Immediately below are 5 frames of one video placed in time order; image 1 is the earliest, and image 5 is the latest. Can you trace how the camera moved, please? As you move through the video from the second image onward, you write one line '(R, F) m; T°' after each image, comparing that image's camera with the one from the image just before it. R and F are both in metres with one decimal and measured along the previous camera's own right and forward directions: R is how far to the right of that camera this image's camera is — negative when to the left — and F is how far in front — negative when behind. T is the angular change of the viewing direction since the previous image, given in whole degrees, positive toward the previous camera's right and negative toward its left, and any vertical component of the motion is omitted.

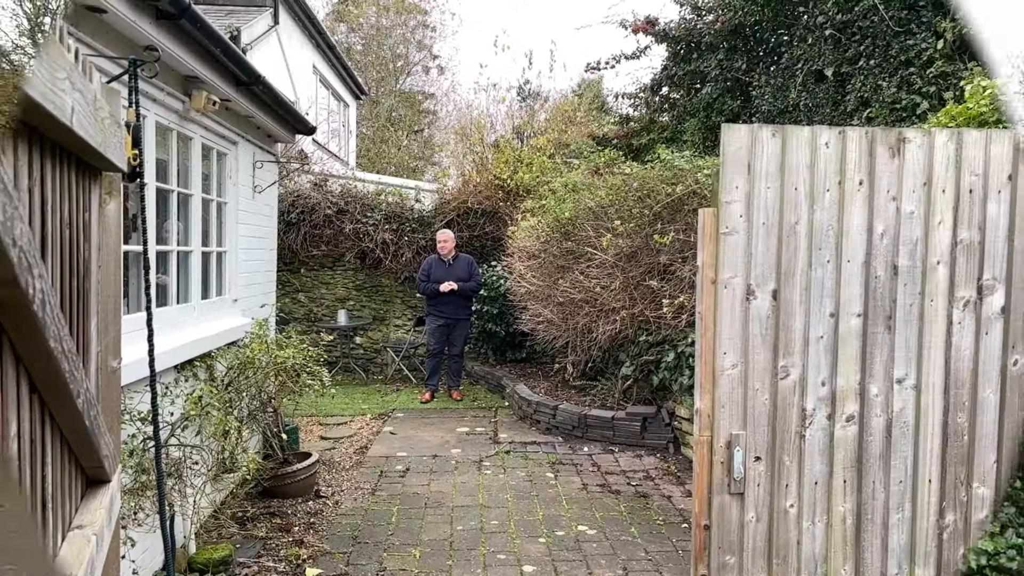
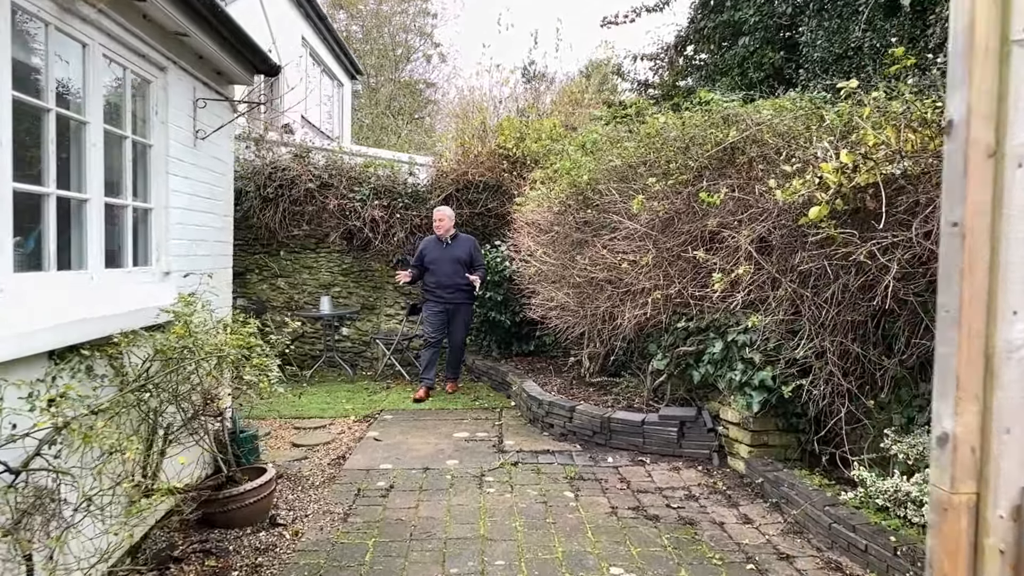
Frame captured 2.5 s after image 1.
(0.0, +1.0) m; 0°
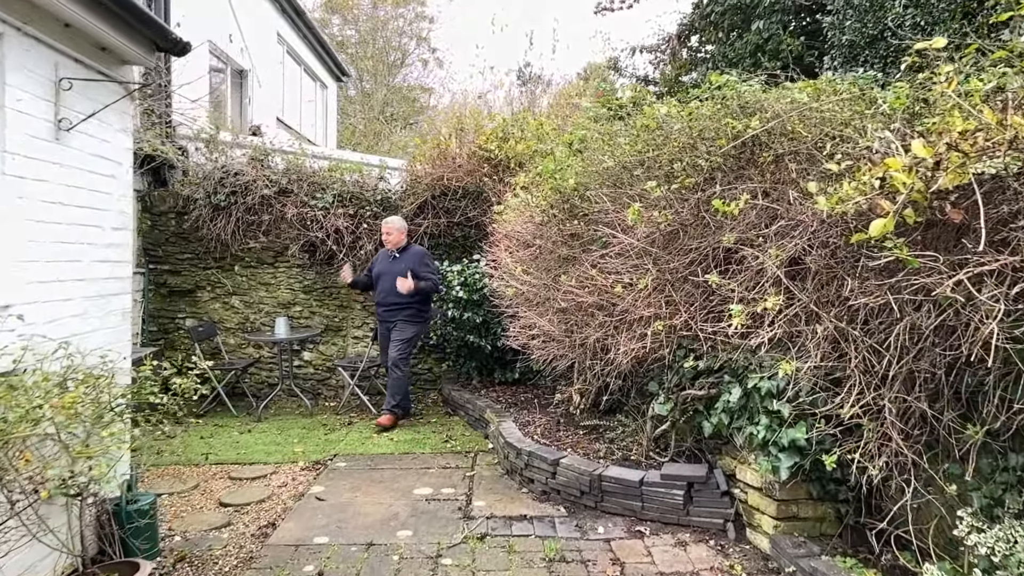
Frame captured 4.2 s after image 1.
(+0.2, +0.9) m; 0°
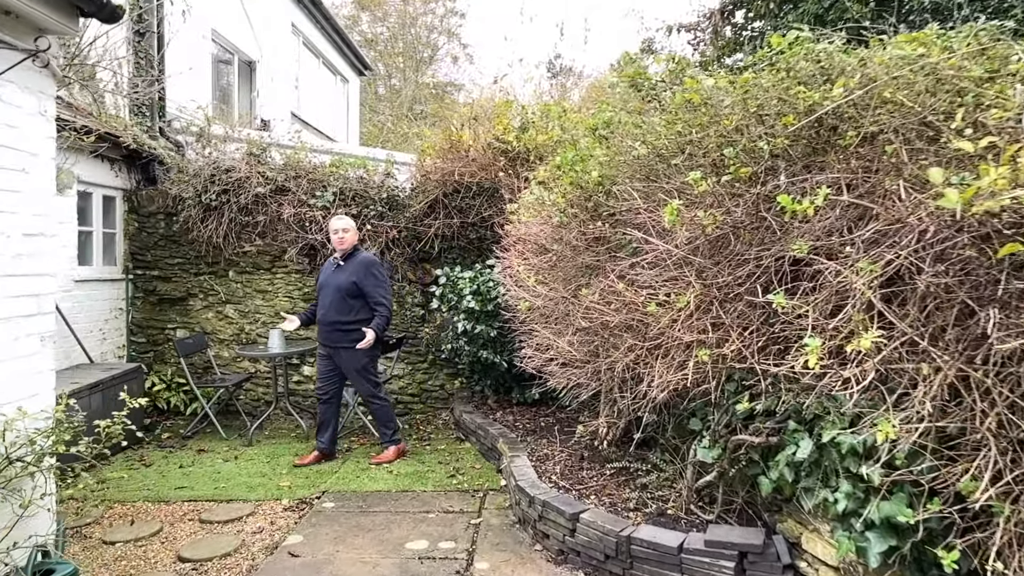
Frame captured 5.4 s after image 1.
(+0.1, +0.7) m; -3°
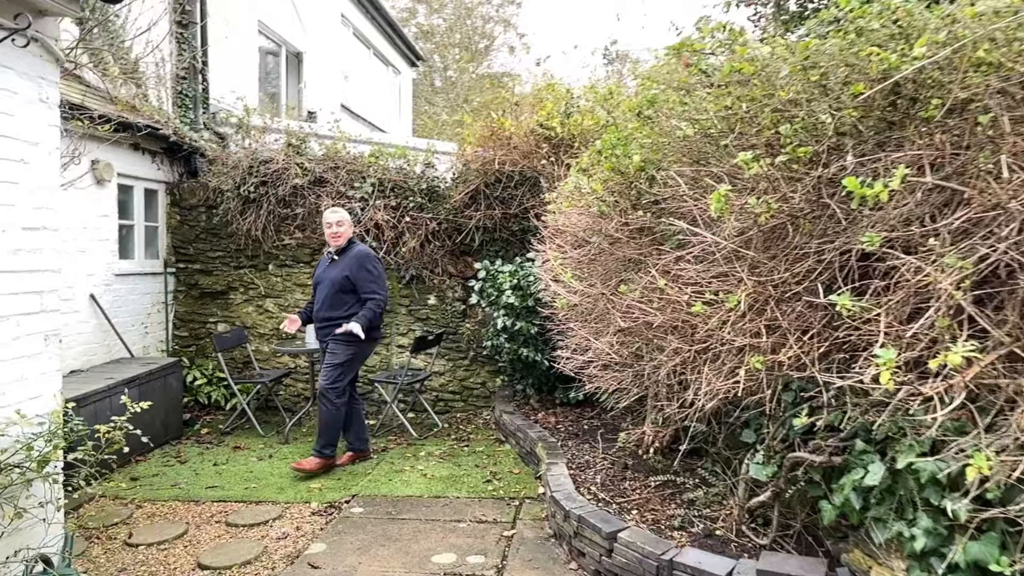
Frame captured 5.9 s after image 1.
(+0.1, +0.3) m; -5°
